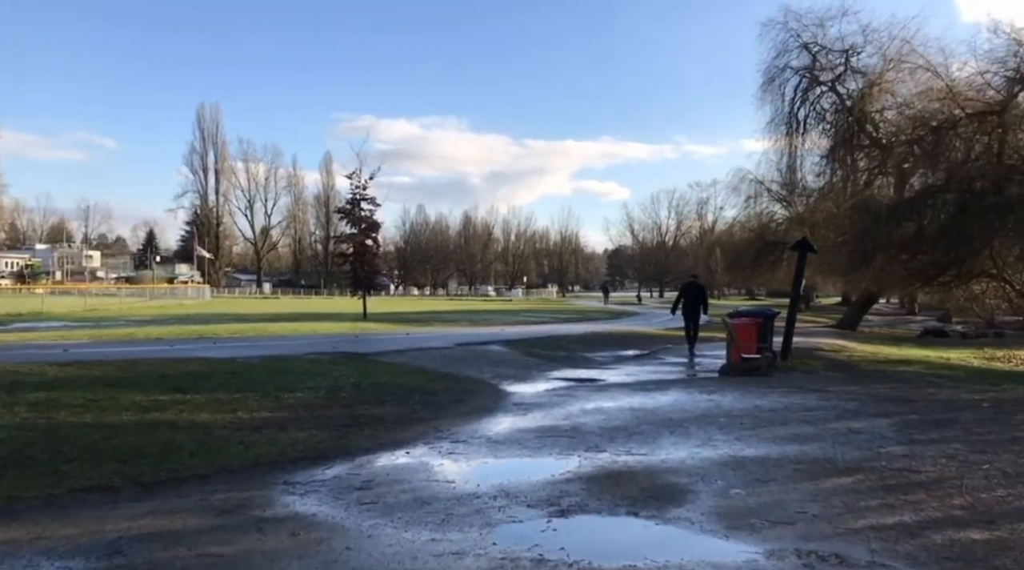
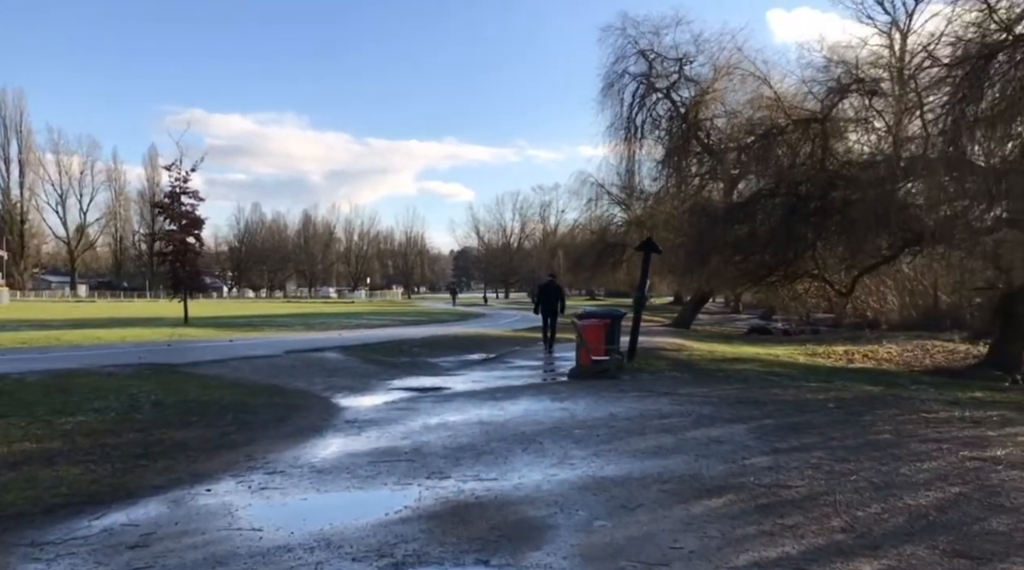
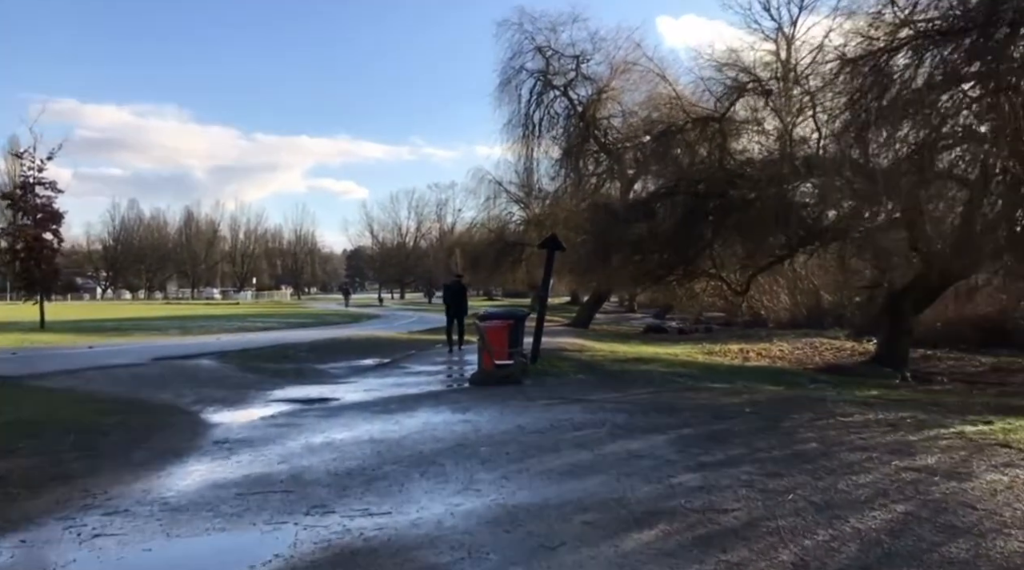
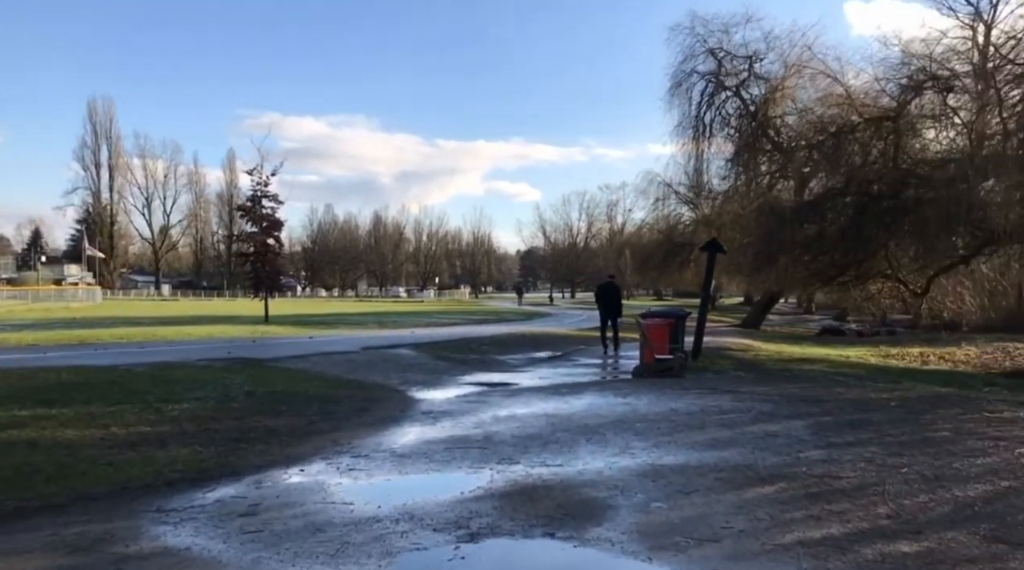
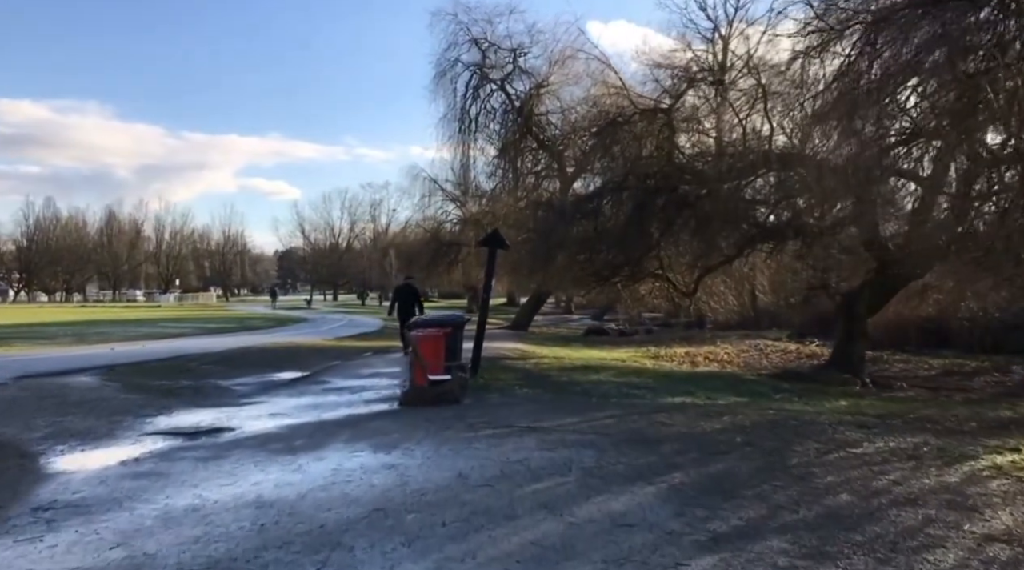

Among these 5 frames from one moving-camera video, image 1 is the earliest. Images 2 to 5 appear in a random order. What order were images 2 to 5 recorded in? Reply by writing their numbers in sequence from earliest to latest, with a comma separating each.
4, 2, 3, 5
